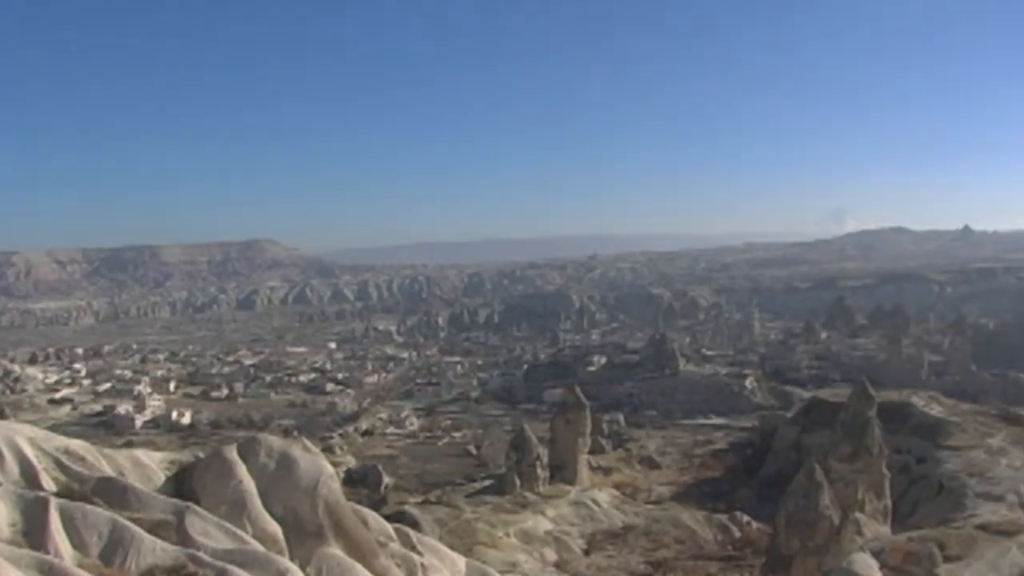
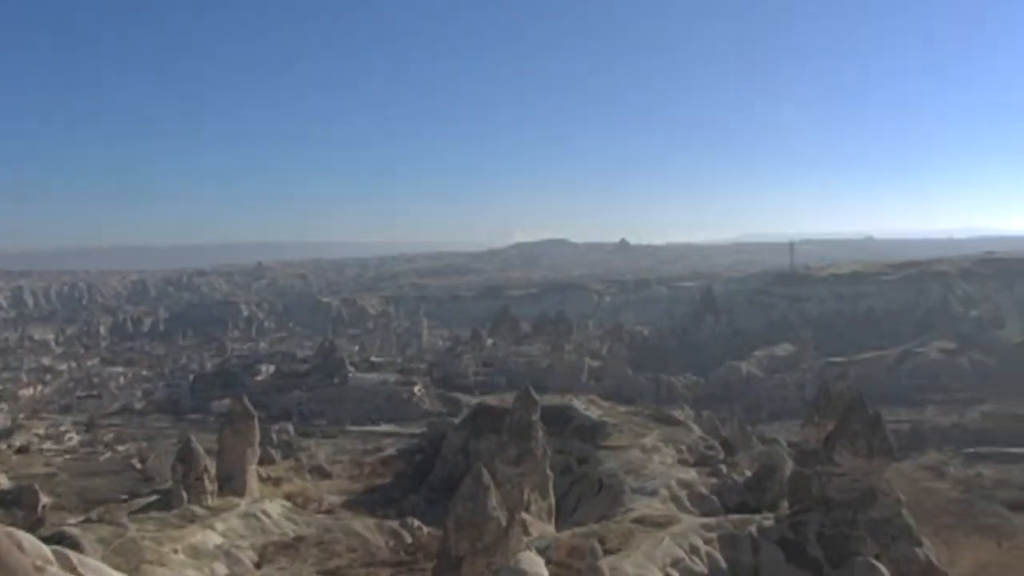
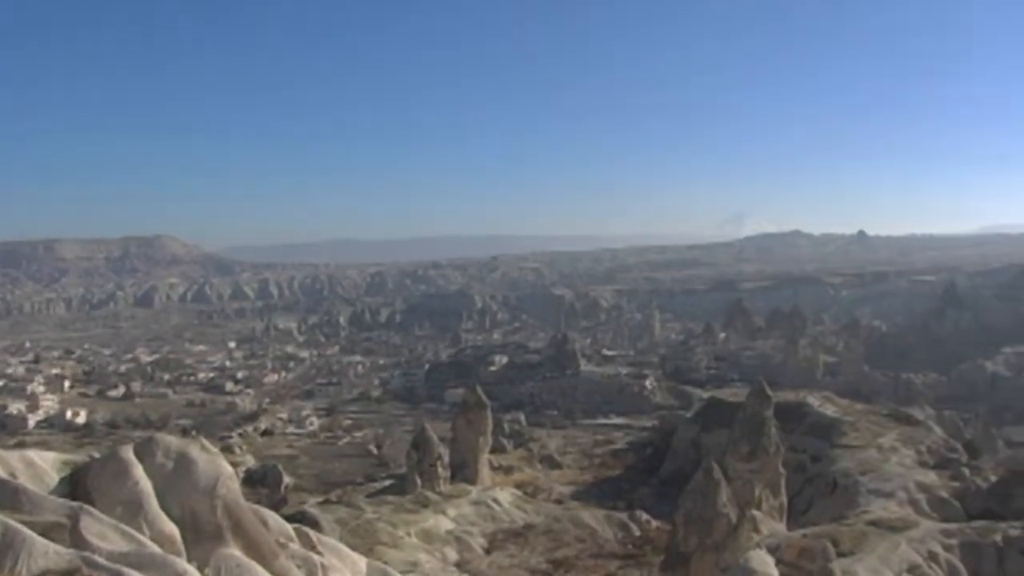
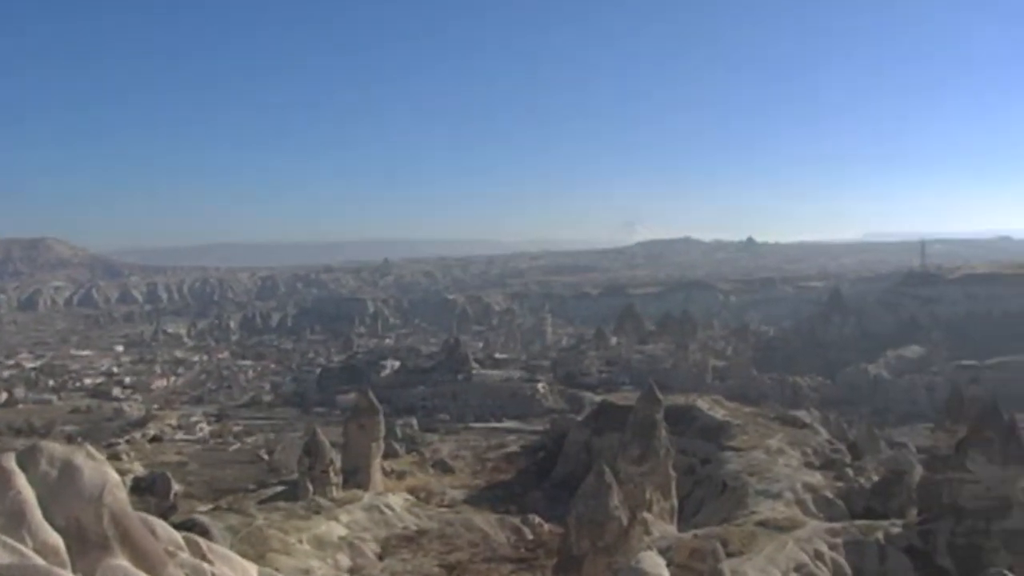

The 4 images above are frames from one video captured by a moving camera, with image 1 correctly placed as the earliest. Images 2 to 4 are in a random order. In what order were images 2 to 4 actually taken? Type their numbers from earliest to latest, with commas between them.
3, 4, 2
